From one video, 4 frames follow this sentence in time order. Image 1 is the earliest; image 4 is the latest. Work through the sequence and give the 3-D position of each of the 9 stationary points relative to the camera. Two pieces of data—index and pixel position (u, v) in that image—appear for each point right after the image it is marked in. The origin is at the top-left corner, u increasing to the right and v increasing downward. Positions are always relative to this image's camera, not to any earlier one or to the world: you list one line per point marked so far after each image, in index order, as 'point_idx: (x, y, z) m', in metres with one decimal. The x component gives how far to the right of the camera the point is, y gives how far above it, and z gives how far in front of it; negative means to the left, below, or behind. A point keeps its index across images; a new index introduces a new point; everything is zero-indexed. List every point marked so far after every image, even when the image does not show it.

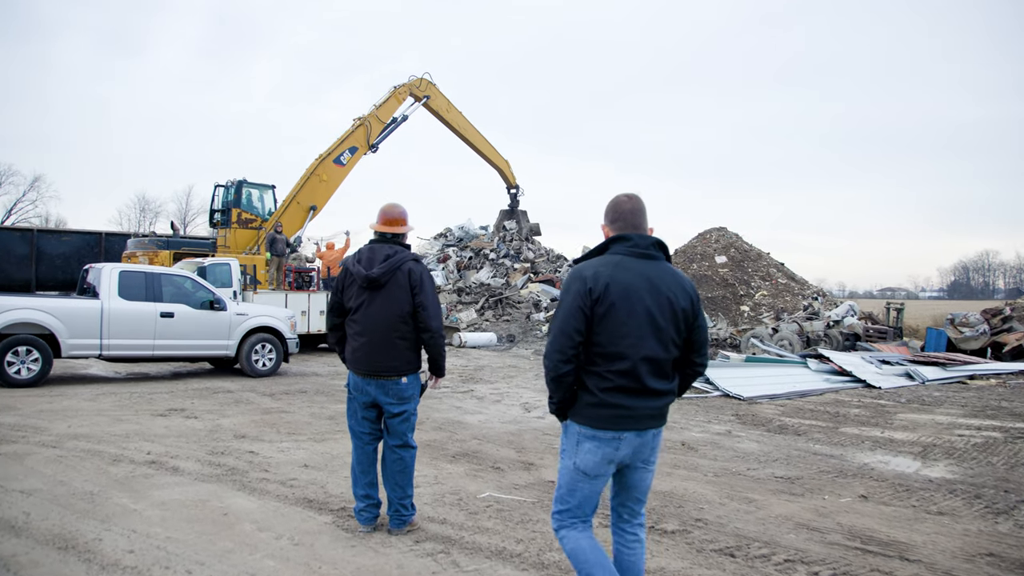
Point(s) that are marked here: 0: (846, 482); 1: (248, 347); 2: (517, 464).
0: (+3.0, -1.7, +5.9) m
1: (-4.5, -1.0, +11.5) m
2: (0.0, -1.6, +6.3) m
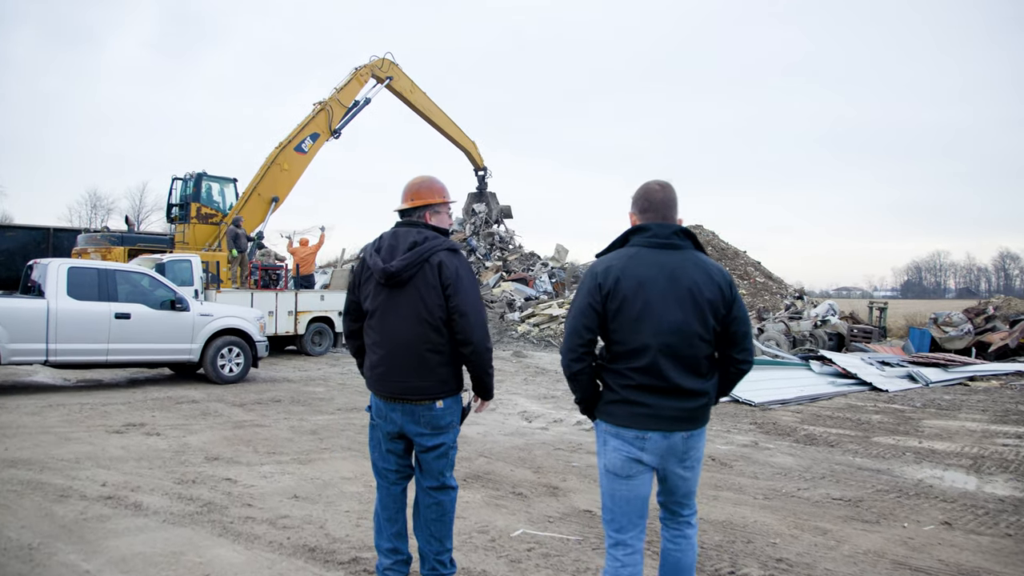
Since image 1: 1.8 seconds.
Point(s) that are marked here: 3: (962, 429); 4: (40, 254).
0: (+3.1, -1.7, +5.3) m
1: (-4.6, -1.0, +10.4) m
2: (+0.2, -1.6, +5.5) m
3: (+5.4, -1.7, +8.2) m
4: (-13.2, +1.0, +18.9) m
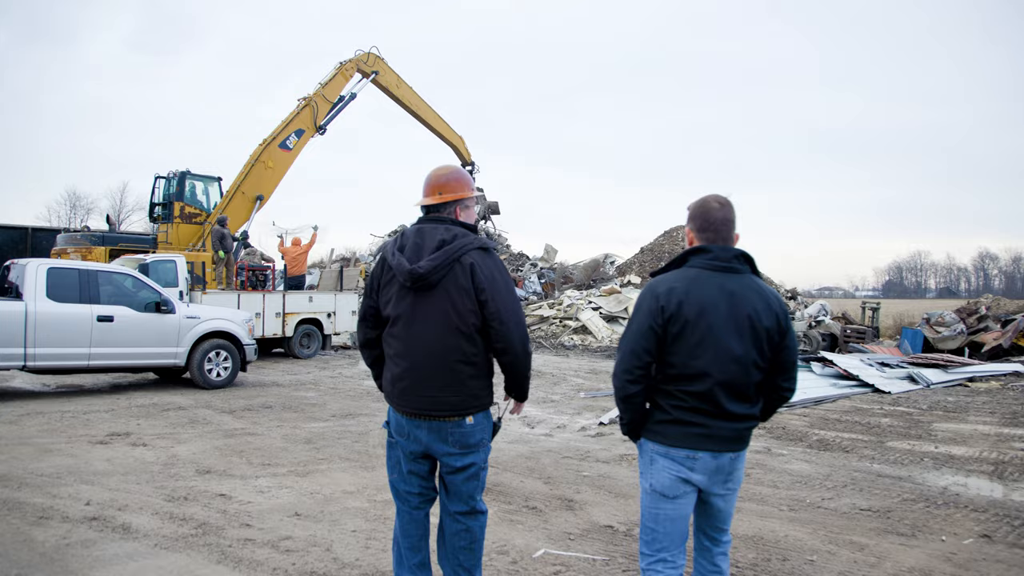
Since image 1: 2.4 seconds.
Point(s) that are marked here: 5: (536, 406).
0: (+3.3, -1.7, +5.0) m
1: (-4.6, -1.0, +10.0) m
2: (+0.3, -1.6, +5.2) m
3: (+5.5, -1.7, +8.0) m
4: (-13.4, +0.9, +18.3) m
5: (+0.4, -1.8, +10.4) m
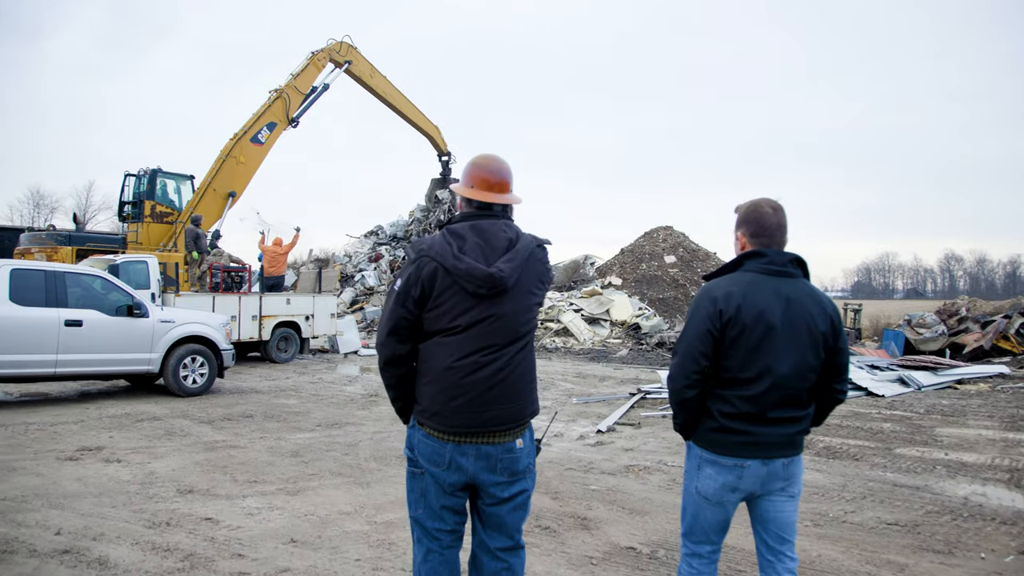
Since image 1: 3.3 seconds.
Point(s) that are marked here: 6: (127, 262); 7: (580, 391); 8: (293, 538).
0: (+3.3, -1.7, +4.8) m
1: (-4.7, -1.0, +9.5) m
2: (+0.4, -1.7, +4.9) m
3: (+5.4, -1.7, +7.9) m
4: (-13.8, +0.9, +17.5) m
5: (+0.3, -1.9, +10.1) m
6: (-6.9, +0.5, +12.1) m
7: (+1.2, -1.9, +12.3) m
8: (-1.3, -1.5, +4.1) m
